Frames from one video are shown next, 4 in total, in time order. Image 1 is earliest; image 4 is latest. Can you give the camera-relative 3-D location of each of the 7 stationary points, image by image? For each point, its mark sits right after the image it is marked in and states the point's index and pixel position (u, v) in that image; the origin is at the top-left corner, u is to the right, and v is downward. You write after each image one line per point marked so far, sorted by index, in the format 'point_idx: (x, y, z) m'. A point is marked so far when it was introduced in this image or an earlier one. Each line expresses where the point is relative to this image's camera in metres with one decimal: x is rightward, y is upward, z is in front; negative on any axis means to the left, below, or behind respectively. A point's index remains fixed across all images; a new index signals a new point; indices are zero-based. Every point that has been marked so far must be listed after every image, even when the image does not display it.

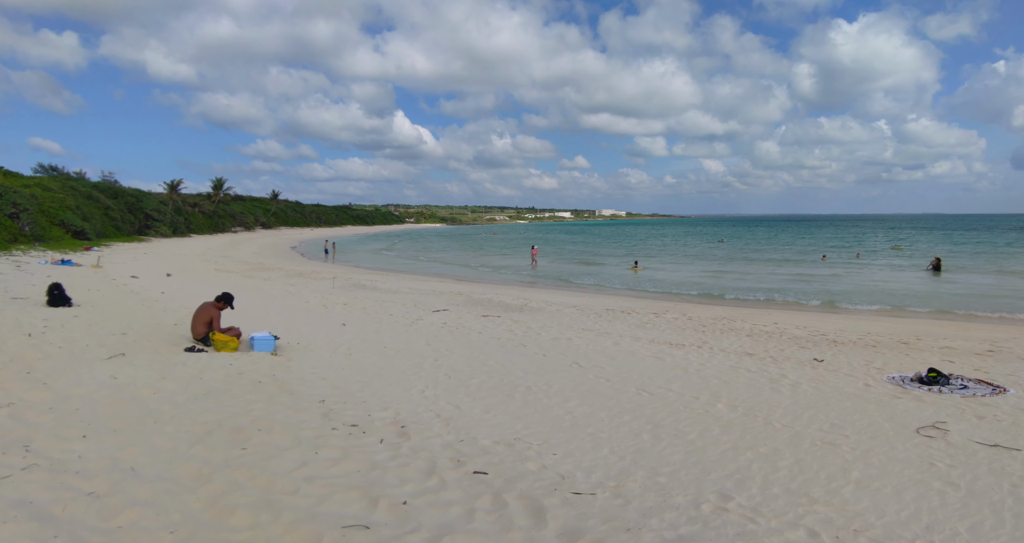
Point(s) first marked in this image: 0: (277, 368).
0: (-3.4, -1.4, +8.8) m
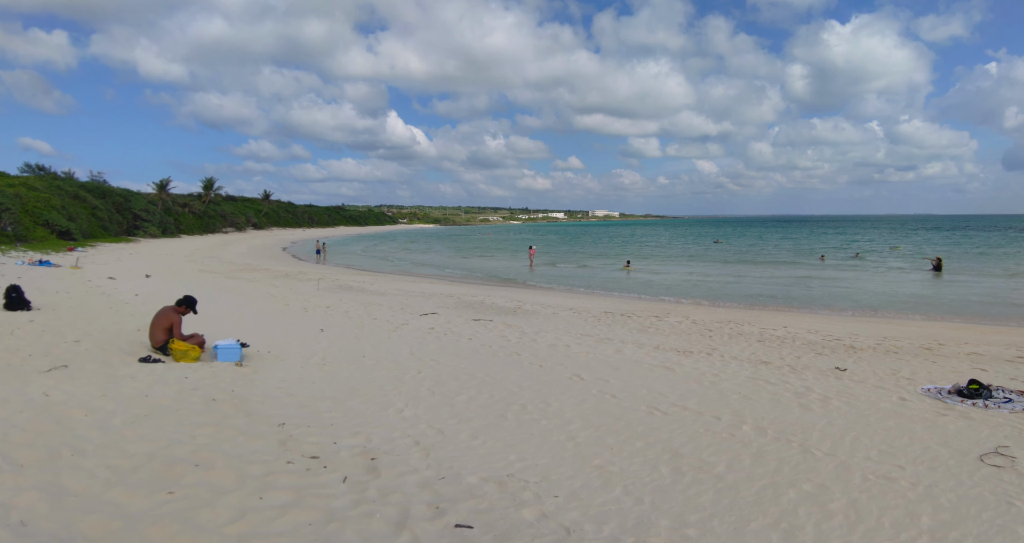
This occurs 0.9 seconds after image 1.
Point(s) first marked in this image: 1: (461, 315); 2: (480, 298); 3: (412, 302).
0: (-3.5, -1.4, +7.7) m
1: (-1.2, -1.1, +14.6) m
2: (-1.0, -0.8, +18.7) m
3: (-2.8, -0.9, +17.1) m
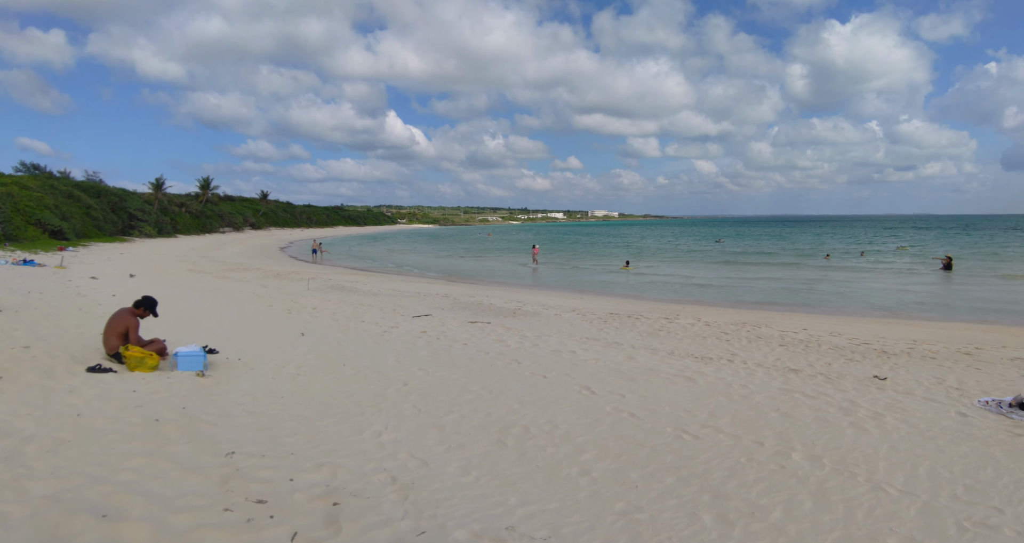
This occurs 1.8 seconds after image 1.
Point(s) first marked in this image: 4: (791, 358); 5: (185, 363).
0: (-3.5, -1.4, +6.7) m
1: (-1.2, -1.0, +13.6) m
2: (-1.0, -0.8, +17.6) m
3: (-2.8, -0.8, +16.0) m
4: (+4.8, -1.5, +10.3) m
5: (-4.2, -1.2, +7.8) m
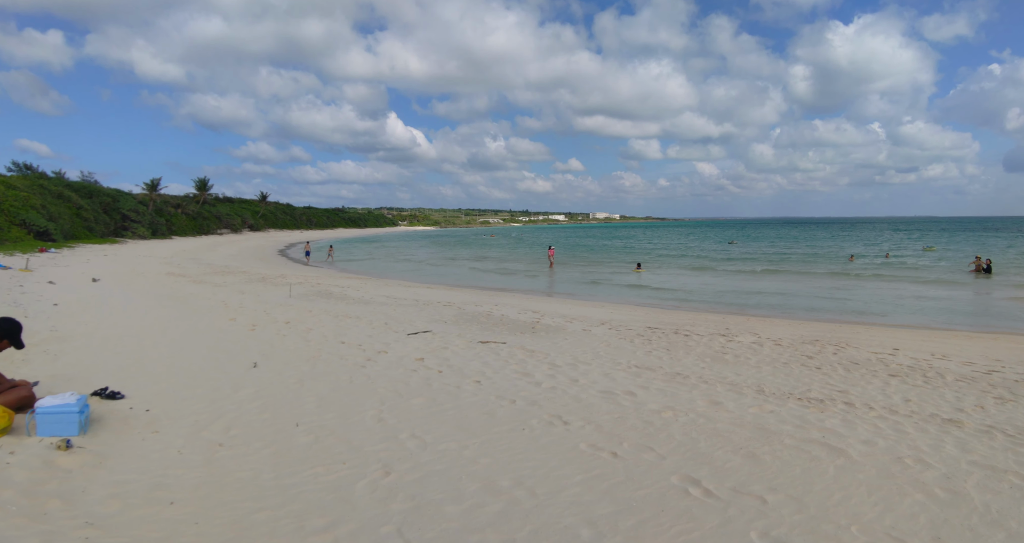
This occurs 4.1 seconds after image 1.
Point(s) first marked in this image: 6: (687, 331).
0: (-3.1, -1.5, +3.9) m
1: (-0.9, -1.1, +10.8) m
2: (-0.6, -0.9, +14.8) m
3: (-2.5, -0.9, +13.2) m
4: (+5.2, -1.6, +7.5) m
5: (-3.9, -1.3, +5.0) m
6: (+3.6, -1.2, +12.5) m
